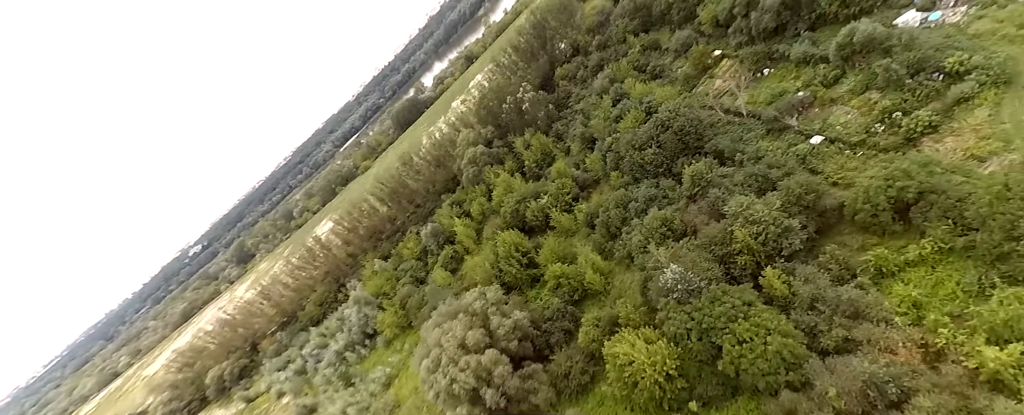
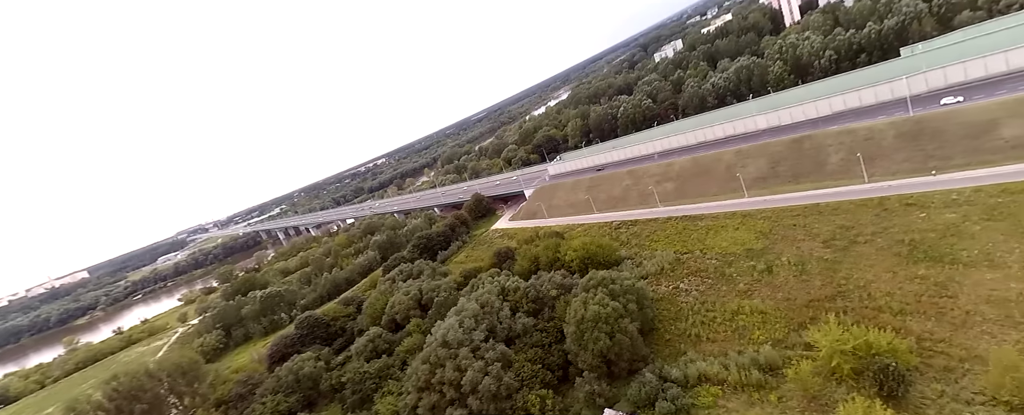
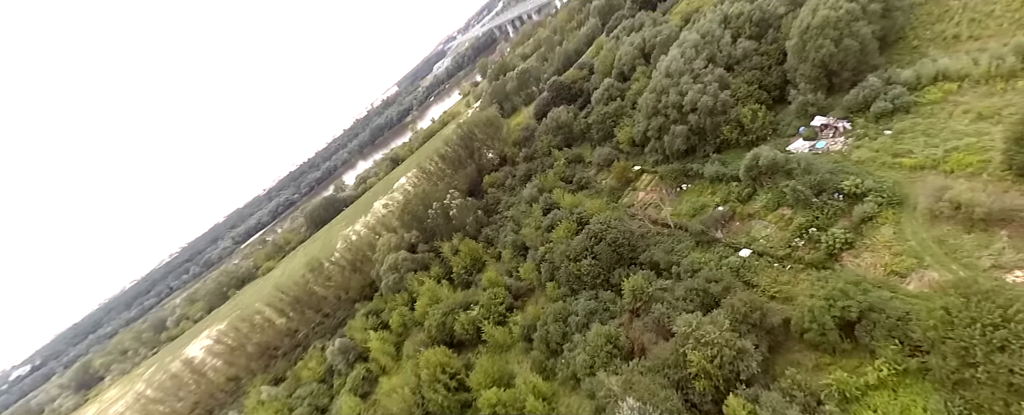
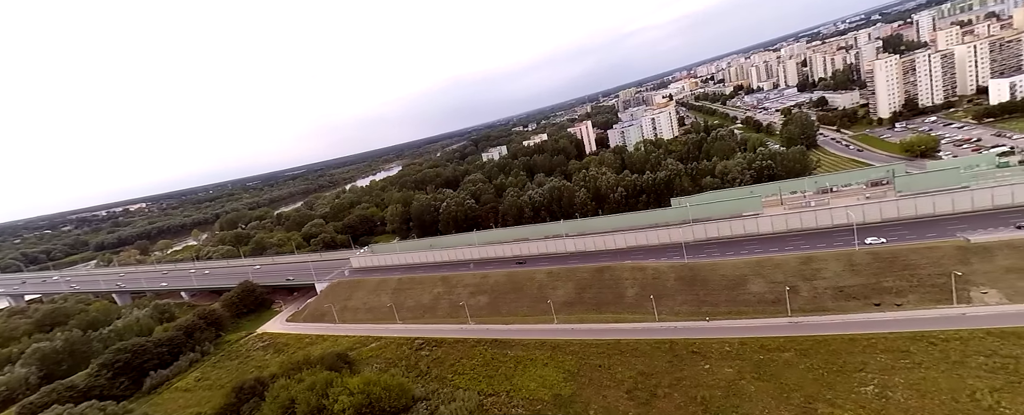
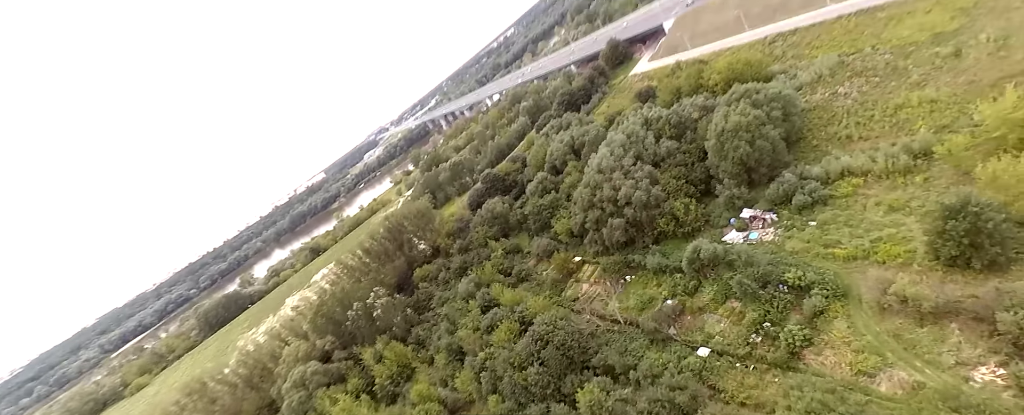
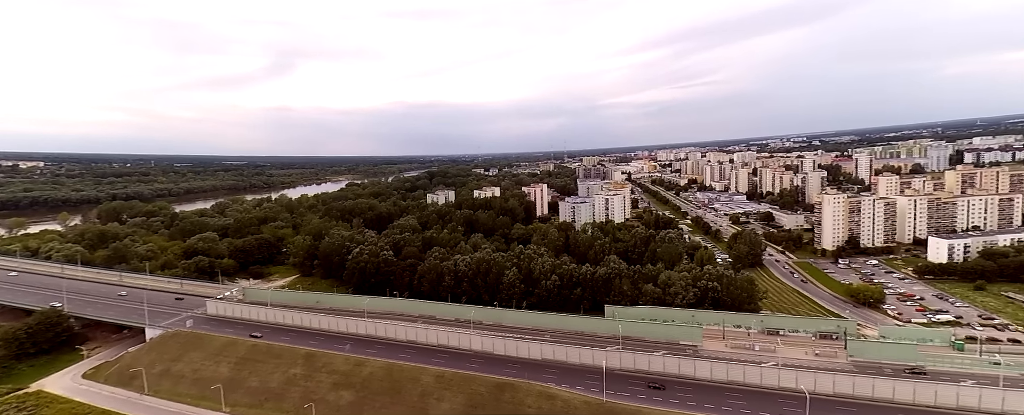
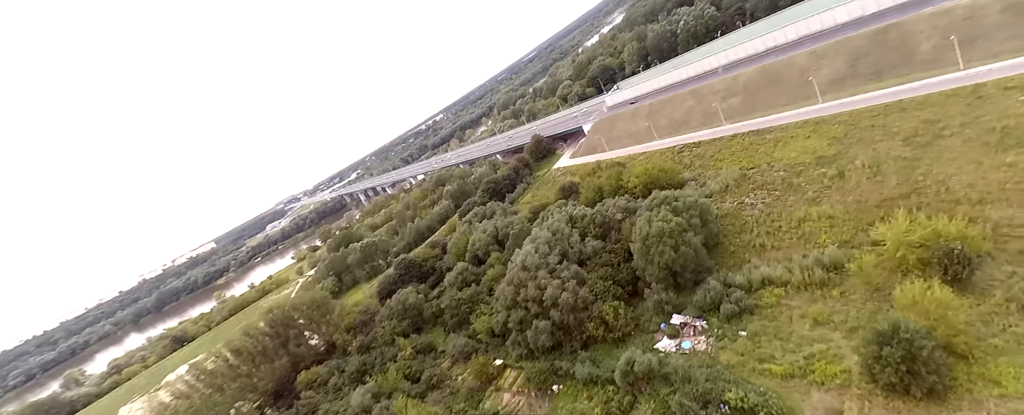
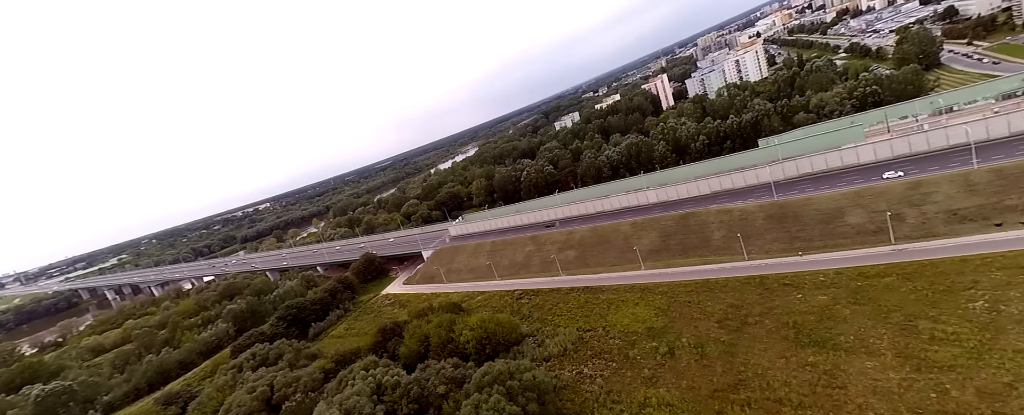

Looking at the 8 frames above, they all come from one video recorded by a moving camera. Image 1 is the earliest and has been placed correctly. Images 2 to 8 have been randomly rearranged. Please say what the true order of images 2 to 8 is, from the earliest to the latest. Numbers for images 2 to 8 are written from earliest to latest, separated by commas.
3, 5, 7, 2, 8, 4, 6
